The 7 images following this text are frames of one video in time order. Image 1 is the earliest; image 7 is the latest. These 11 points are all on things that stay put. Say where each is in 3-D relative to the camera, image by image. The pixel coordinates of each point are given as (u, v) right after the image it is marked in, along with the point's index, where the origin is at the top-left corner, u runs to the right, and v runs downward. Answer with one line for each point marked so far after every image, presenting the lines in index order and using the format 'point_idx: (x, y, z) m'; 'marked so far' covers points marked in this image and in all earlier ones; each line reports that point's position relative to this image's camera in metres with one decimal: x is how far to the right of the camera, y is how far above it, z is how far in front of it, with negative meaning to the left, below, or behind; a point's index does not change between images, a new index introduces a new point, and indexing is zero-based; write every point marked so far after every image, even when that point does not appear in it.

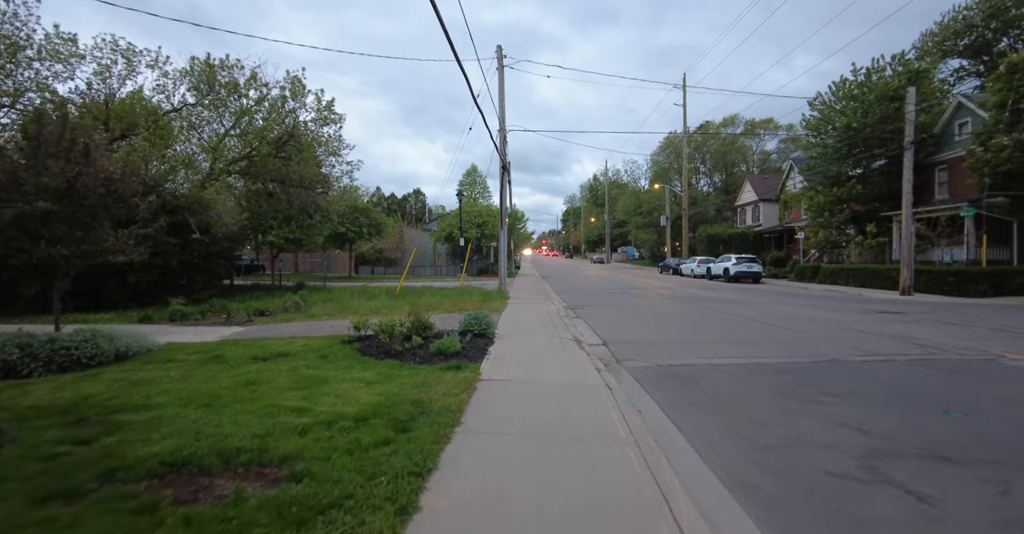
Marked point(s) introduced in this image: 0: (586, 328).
0: (+1.7, -1.5, +10.2) m
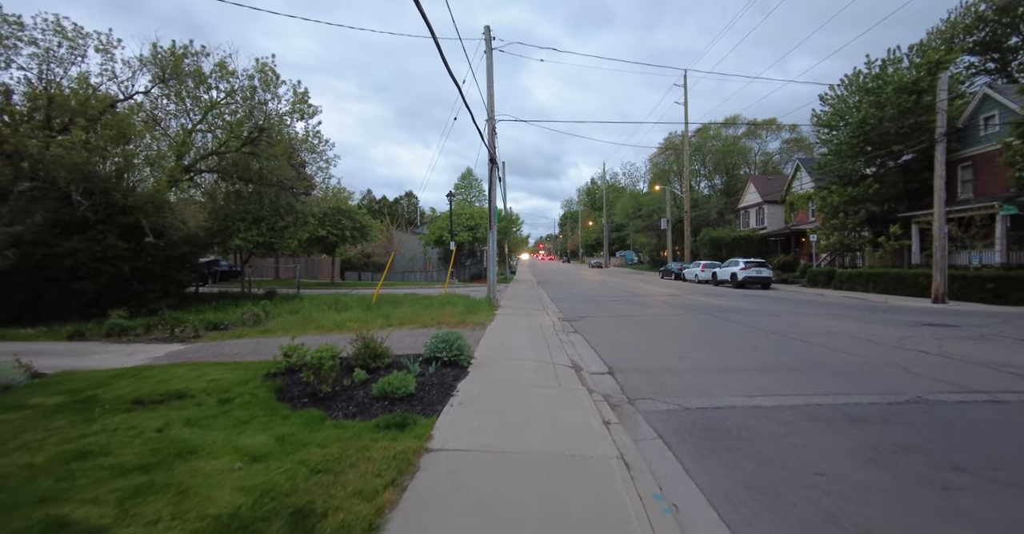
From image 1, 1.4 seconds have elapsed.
0: (+1.4, -1.6, +8.4) m
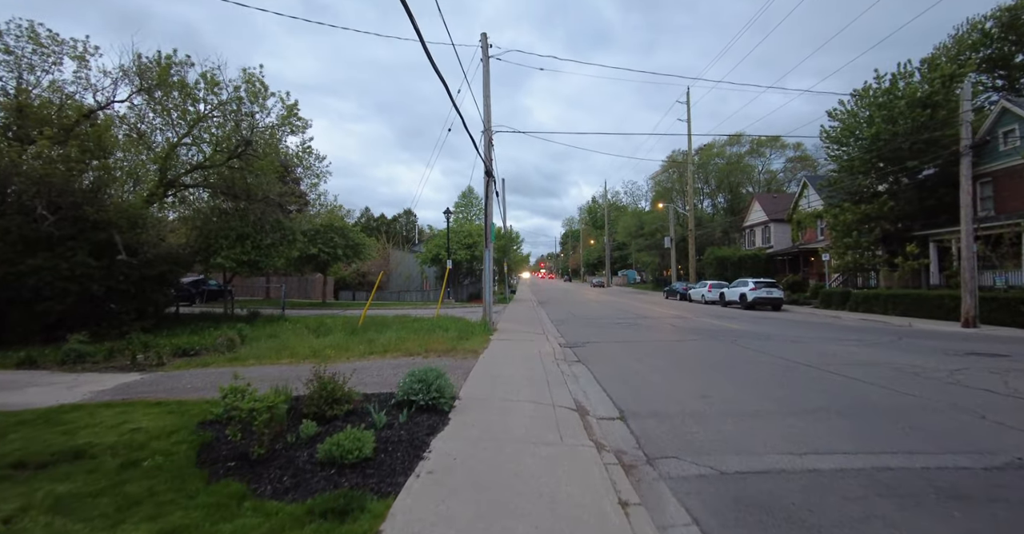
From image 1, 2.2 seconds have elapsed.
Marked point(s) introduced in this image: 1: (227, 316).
0: (+1.3, -2.0, +7.3) m
1: (-11.4, -2.0, +17.1) m
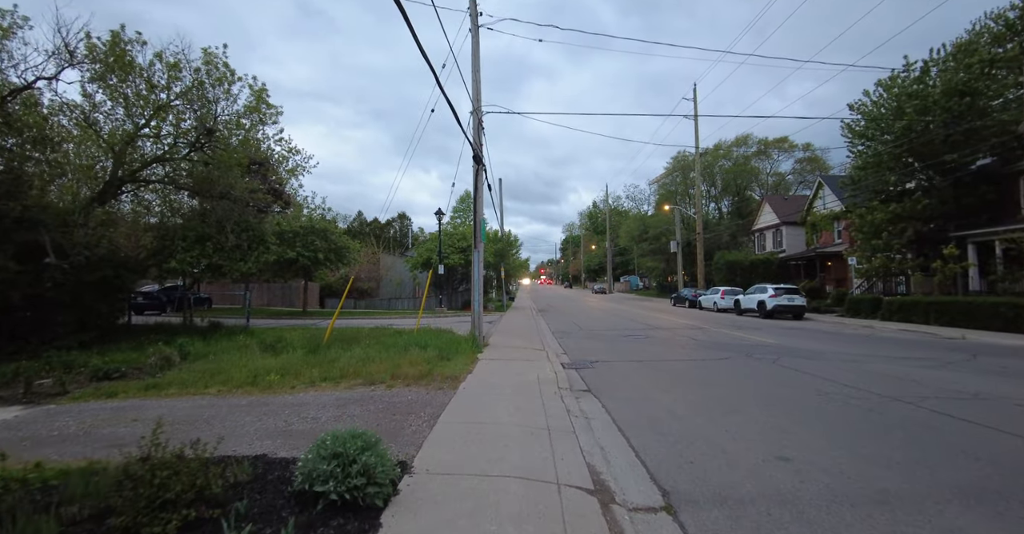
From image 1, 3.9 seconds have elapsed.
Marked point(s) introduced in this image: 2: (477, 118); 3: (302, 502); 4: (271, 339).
0: (+1.2, -2.0, +5.2) m
1: (-11.6, -2.2, +15.0) m
2: (-0.9, +4.1, +11.7) m
3: (-1.5, -1.6, +3.0) m
4: (-6.6, -2.0, +11.6) m
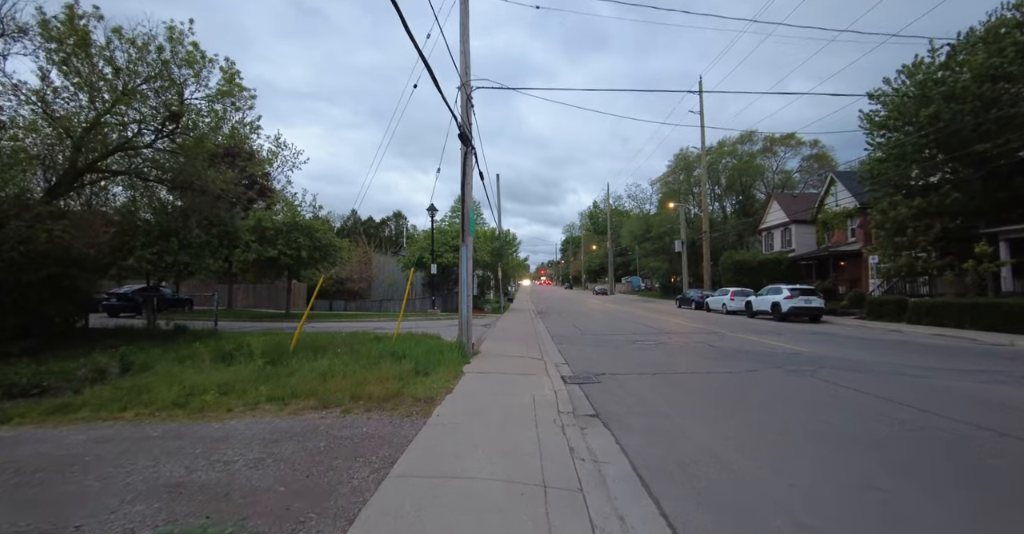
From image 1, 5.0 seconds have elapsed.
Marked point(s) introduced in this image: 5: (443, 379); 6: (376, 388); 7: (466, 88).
0: (+1.0, -1.9, +3.8) m
1: (-11.7, -2.1, +13.6) m
2: (-1.1, +4.1, +10.2) m
3: (-1.6, -1.5, +1.6) m
4: (-6.7, -1.9, +10.2) m
5: (-1.2, -1.8, +7.2) m
6: (-2.0, -1.8, +6.4) m
7: (-1.1, +4.3, +10.3) m
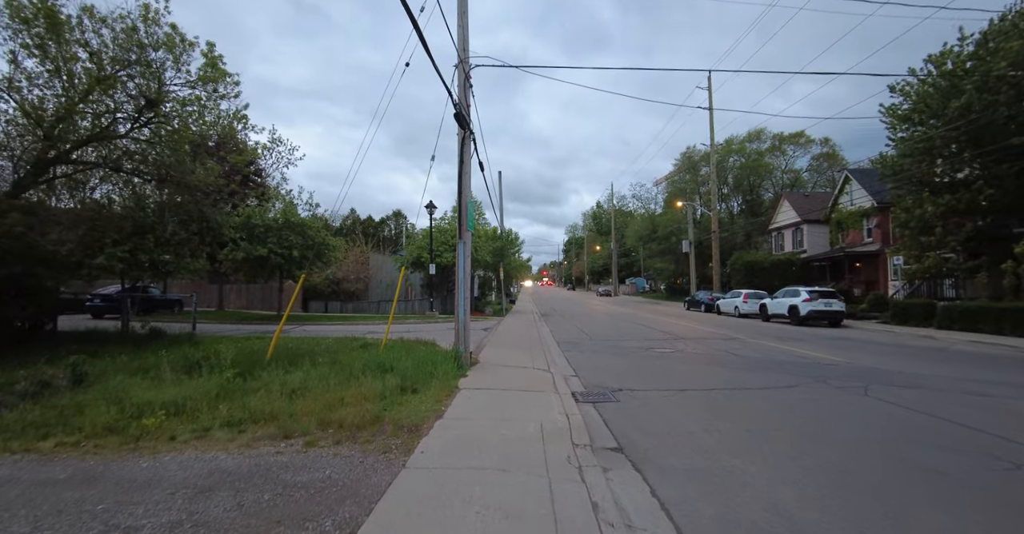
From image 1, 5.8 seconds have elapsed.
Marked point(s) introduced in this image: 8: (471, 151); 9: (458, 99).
0: (+1.0, -1.9, +2.7) m
1: (-11.6, -2.1, +12.5) m
2: (-1.0, +4.2, +9.2) m
3: (-1.6, -1.5, +0.5) m
4: (-6.7, -1.9, +9.1) m
5: (-1.1, -1.8, +6.1) m
6: (-2.0, -1.8, +5.3) m
7: (-1.0, +4.3, +9.2) m
8: (-0.9, +2.5, +9.0) m
9: (-1.1, +3.4, +8.8) m
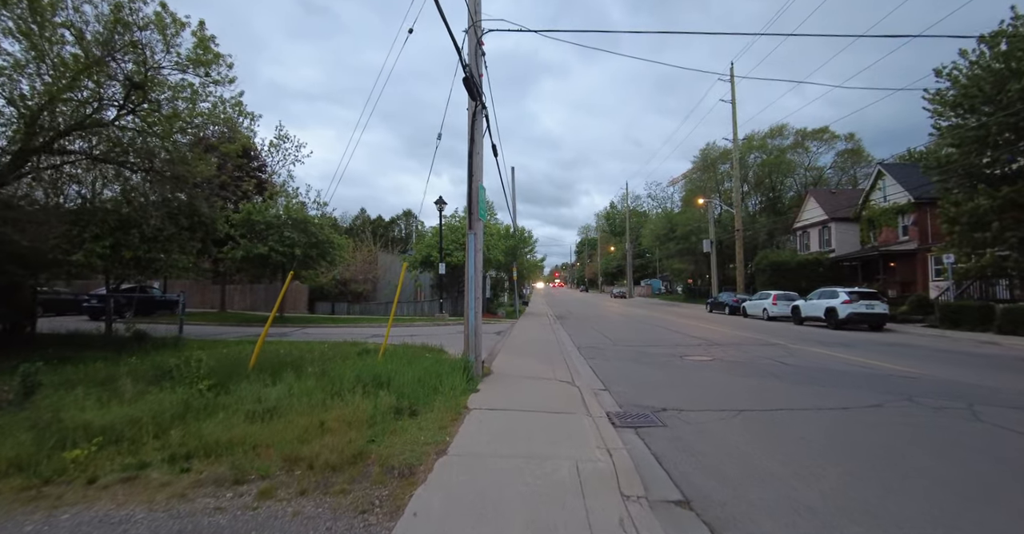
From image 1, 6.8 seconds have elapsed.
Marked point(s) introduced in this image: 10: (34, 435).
0: (+1.2, -1.8, +1.4) m
1: (-11.2, -2.0, +11.6) m
2: (-0.7, +4.2, +8.0) m
3: (-1.5, -1.4, -0.7) m
4: (-6.3, -1.8, +8.1) m
5: (-0.8, -1.7, +4.9) m
6: (-1.7, -1.7, +4.1) m
7: (-0.7, +4.4, +8.0) m
8: (-0.5, +2.5, +7.8) m
9: (-0.8, +3.5, +7.6) m
10: (-5.0, -1.8, +4.5) m
